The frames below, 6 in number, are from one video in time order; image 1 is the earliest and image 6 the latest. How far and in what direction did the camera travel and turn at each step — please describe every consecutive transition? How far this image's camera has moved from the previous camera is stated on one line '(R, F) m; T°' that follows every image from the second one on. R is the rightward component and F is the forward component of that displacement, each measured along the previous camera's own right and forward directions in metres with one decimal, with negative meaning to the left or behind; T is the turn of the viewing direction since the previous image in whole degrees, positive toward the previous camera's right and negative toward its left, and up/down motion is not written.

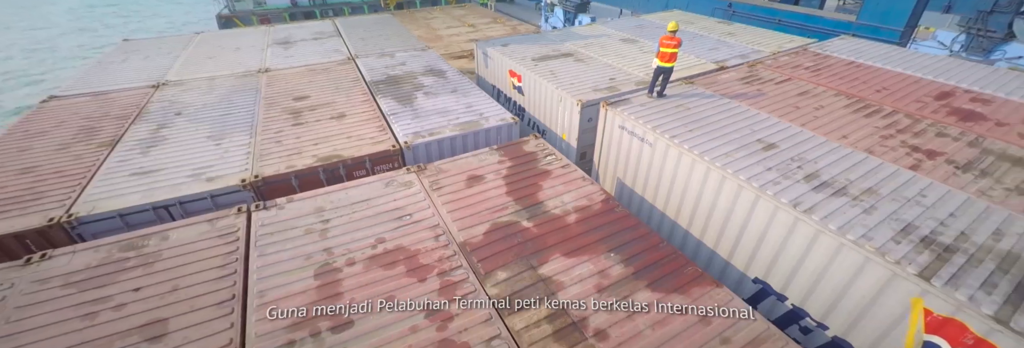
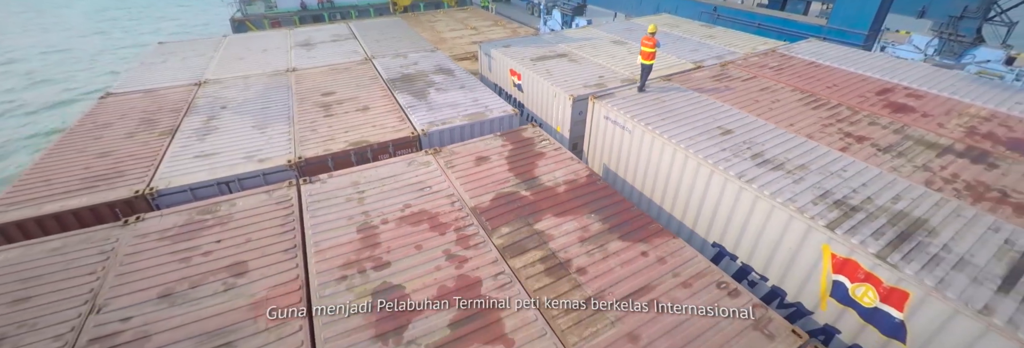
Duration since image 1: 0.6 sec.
(0.0, -1.2) m; 0°
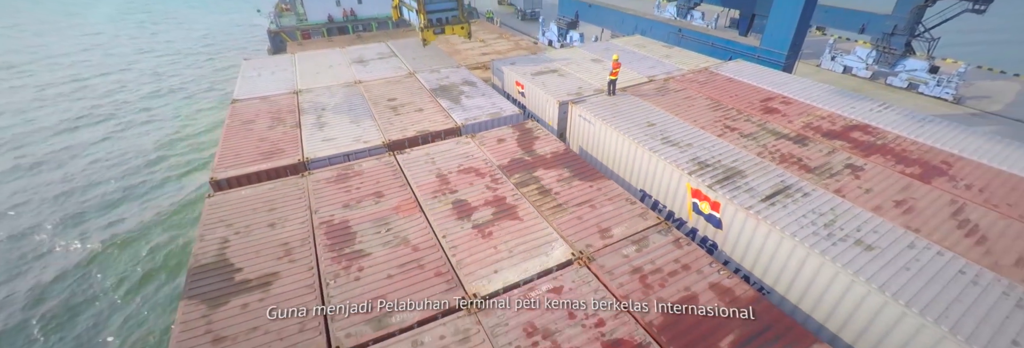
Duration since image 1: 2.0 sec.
(-0.2, -4.6) m; 0°
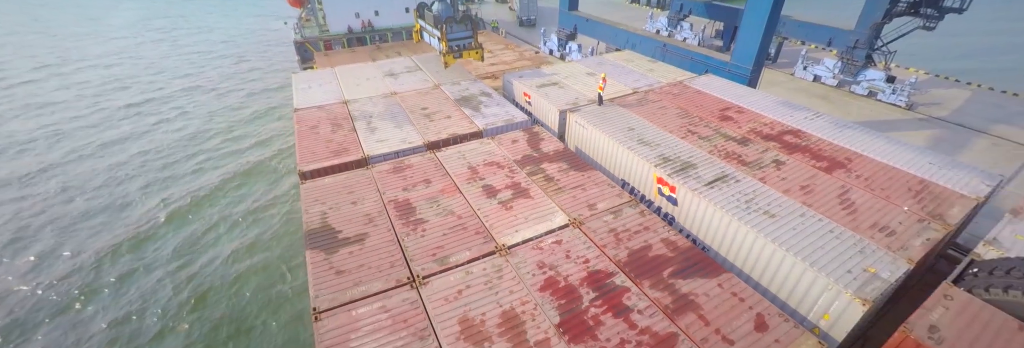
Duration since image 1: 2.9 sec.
(-0.5, -3.5) m; 0°
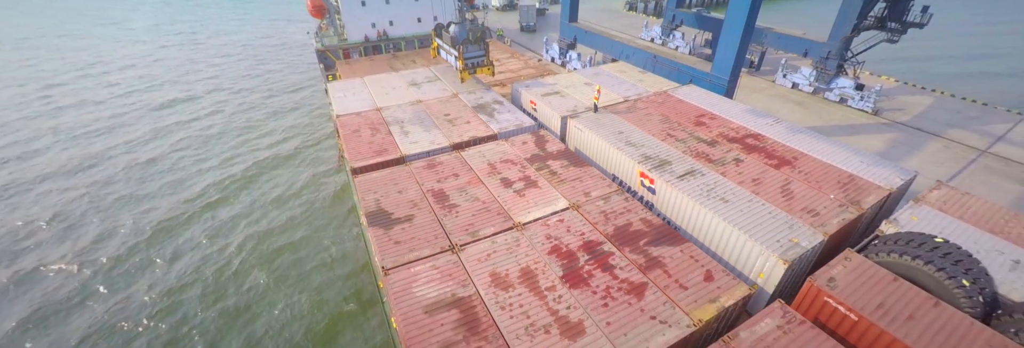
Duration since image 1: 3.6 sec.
(-0.5, -3.3) m; 0°
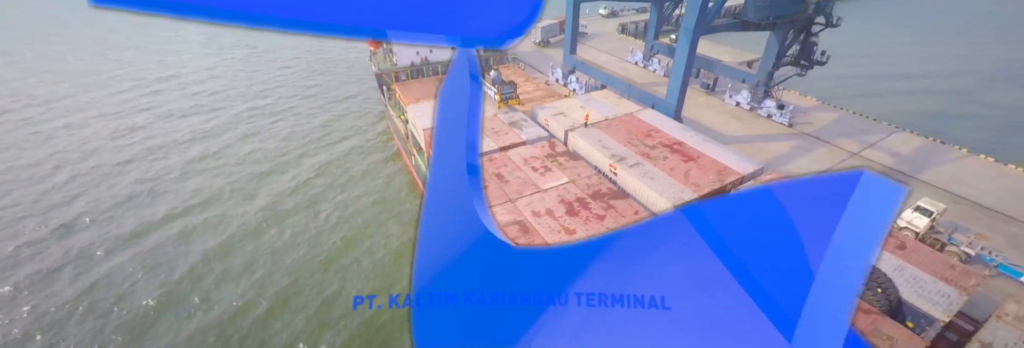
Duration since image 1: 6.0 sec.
(-1.9, -12.9) m; 0°
